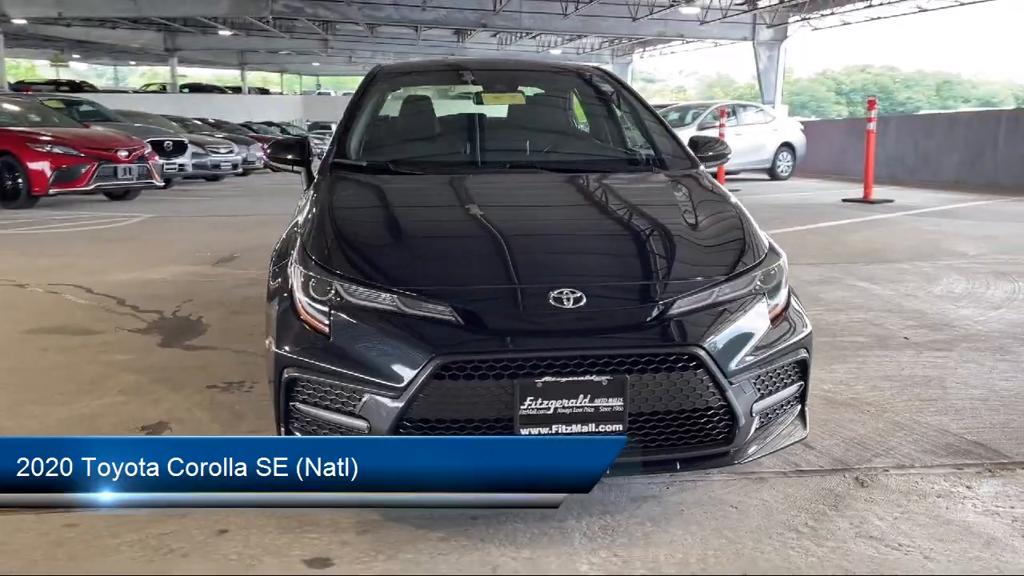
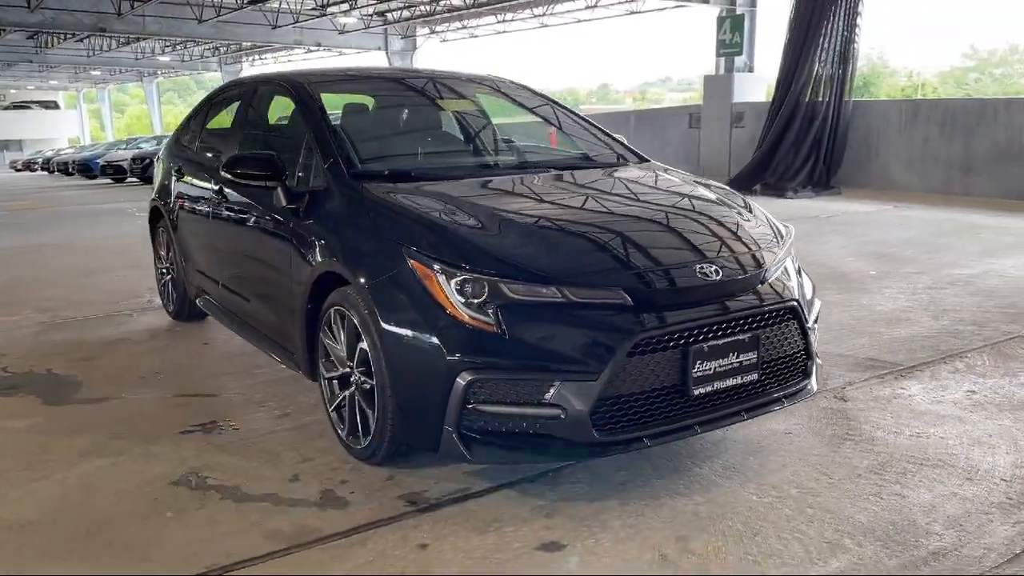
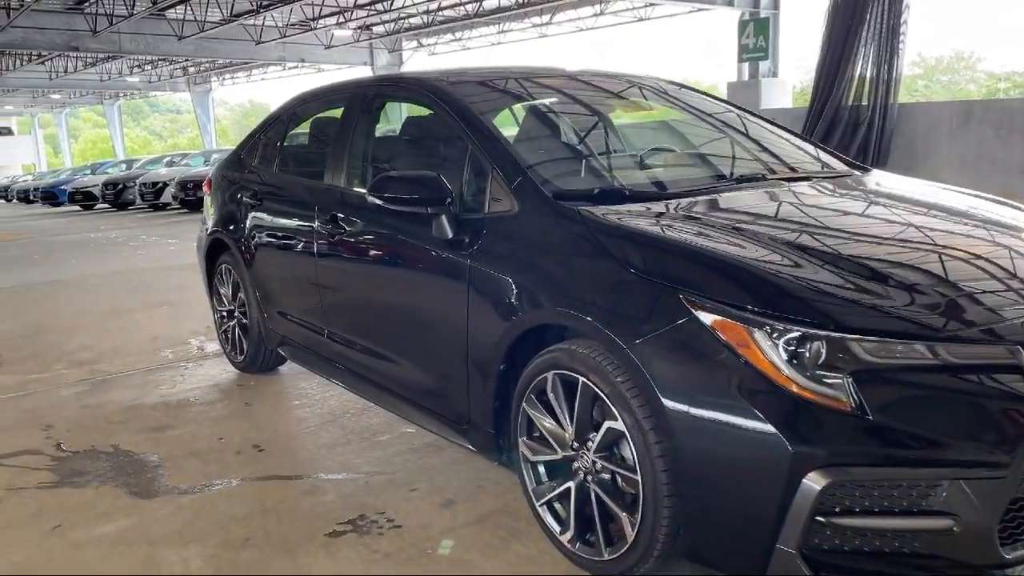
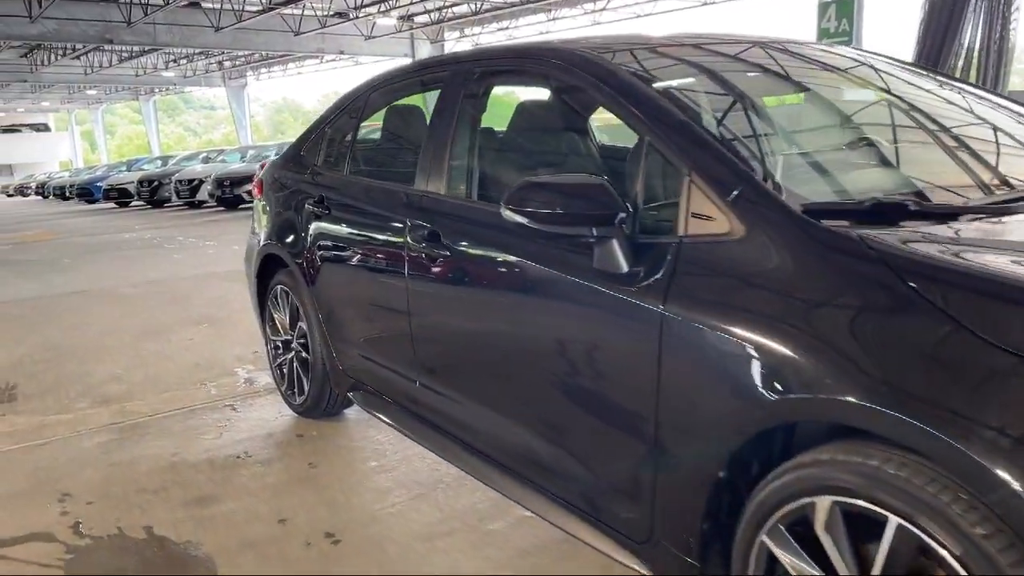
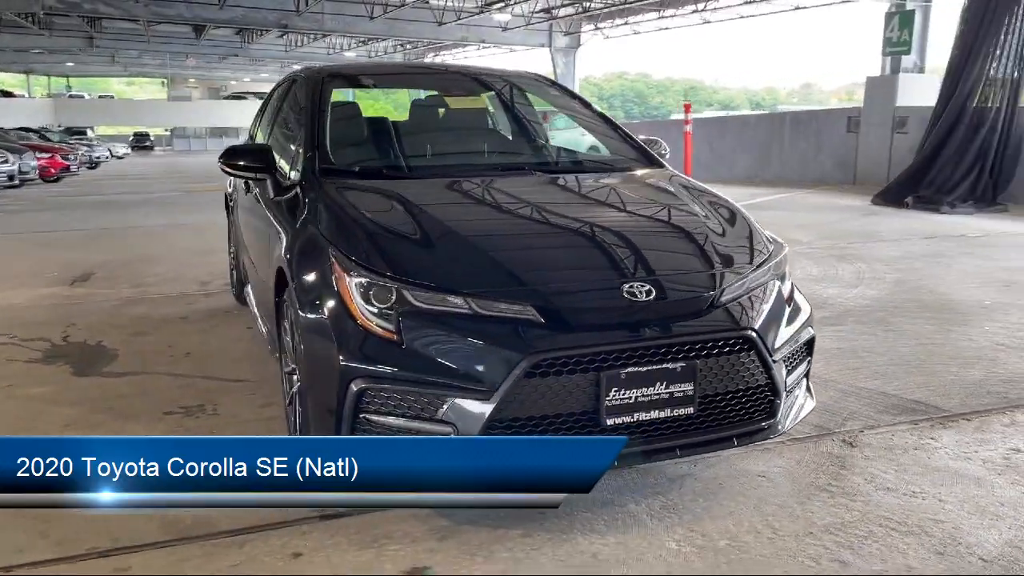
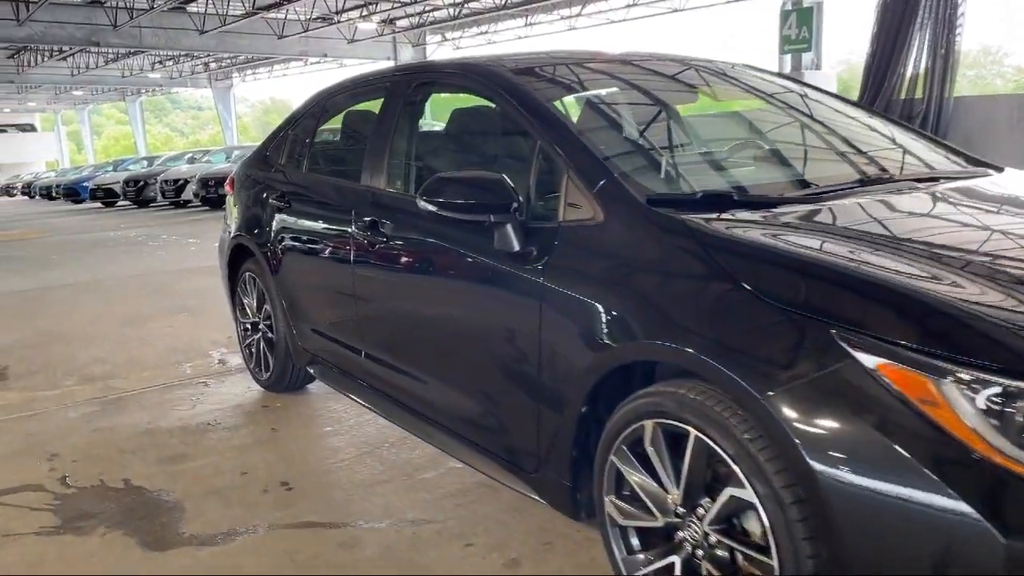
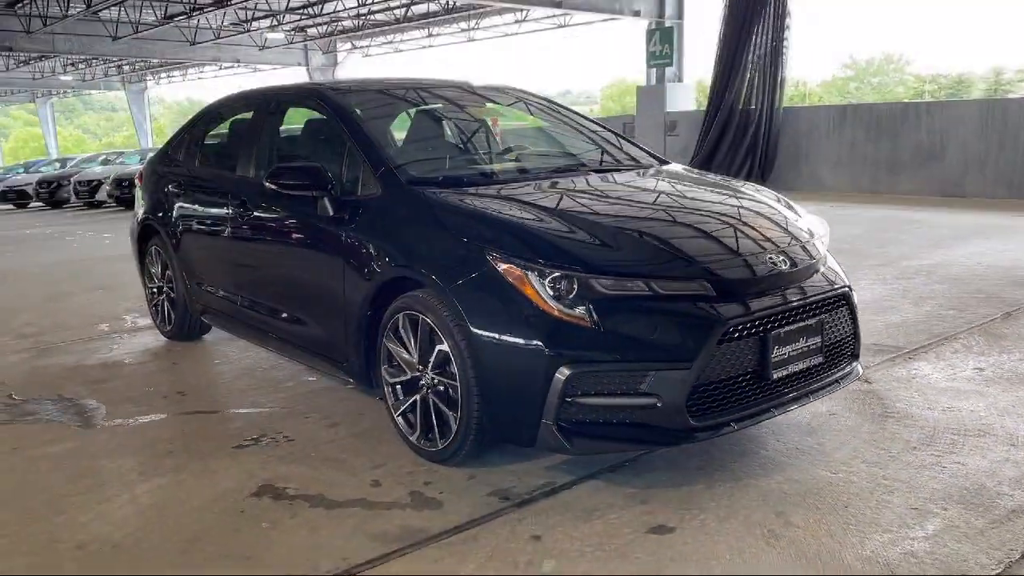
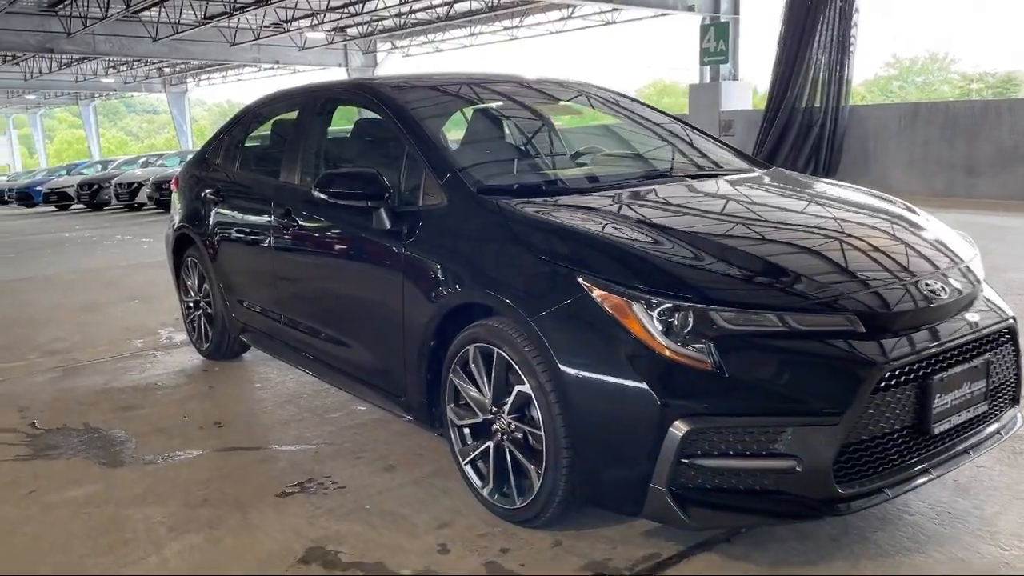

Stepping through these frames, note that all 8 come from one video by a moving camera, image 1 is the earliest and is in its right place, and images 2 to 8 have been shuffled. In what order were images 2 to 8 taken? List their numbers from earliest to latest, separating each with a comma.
5, 2, 7, 8, 3, 6, 4
